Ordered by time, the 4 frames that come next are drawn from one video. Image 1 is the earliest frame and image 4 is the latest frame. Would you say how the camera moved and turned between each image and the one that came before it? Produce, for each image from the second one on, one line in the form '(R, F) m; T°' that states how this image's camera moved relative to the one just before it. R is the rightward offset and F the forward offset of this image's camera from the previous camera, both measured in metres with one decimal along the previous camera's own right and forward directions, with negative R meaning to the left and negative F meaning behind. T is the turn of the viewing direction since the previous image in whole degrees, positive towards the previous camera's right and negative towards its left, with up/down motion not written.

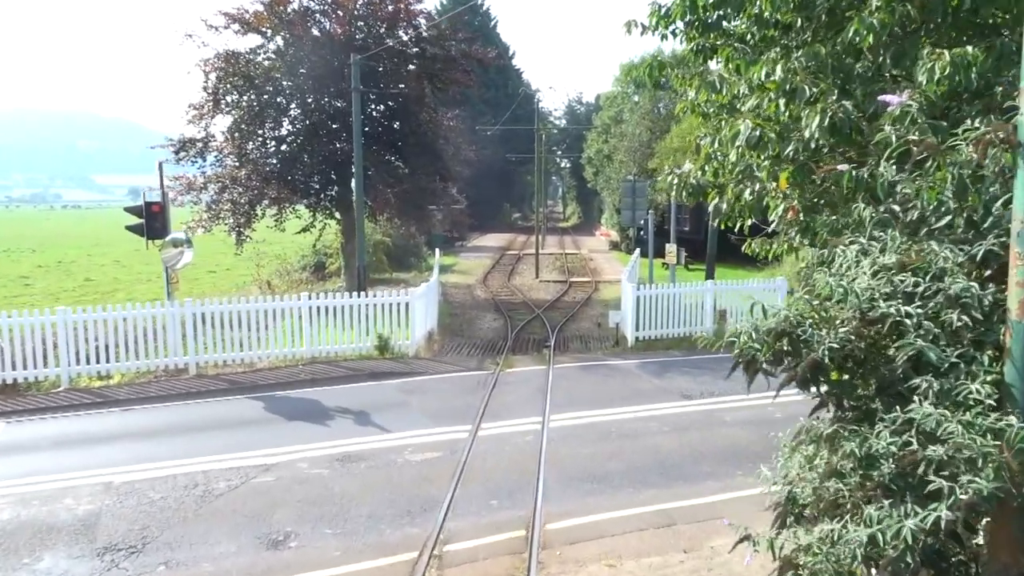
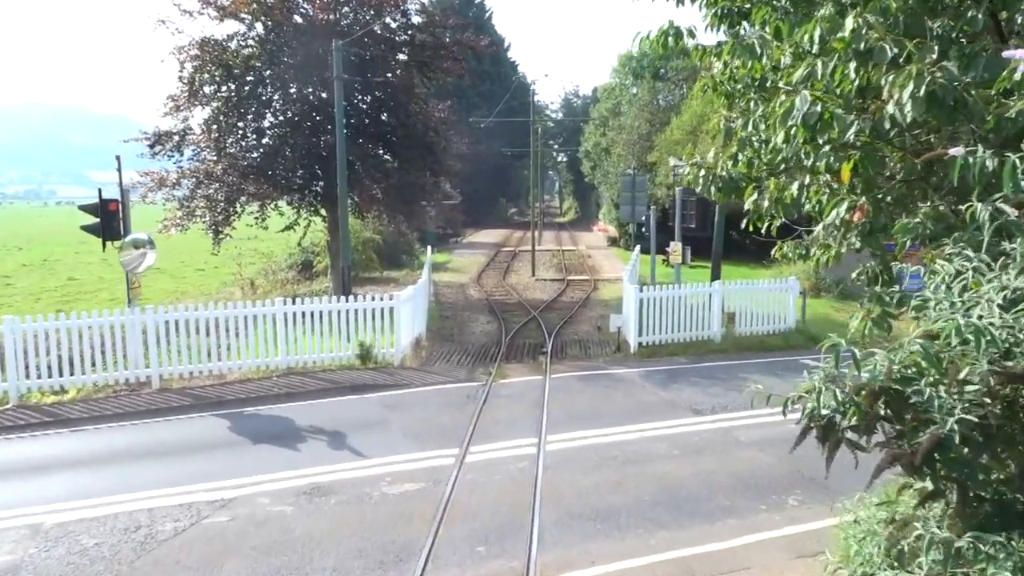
(+0.1, +1.0) m; 0°
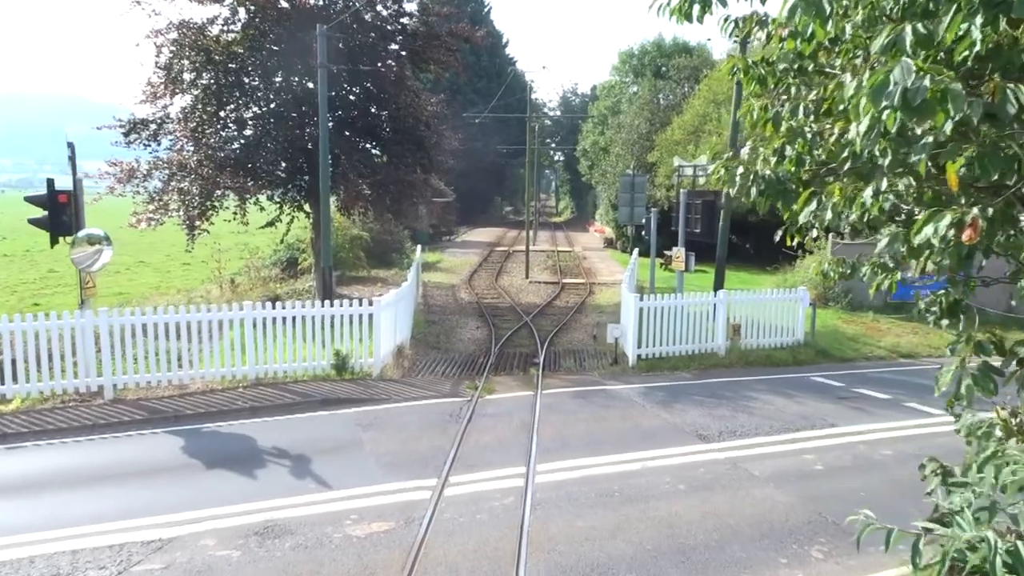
(0.0, +0.9) m; 0°
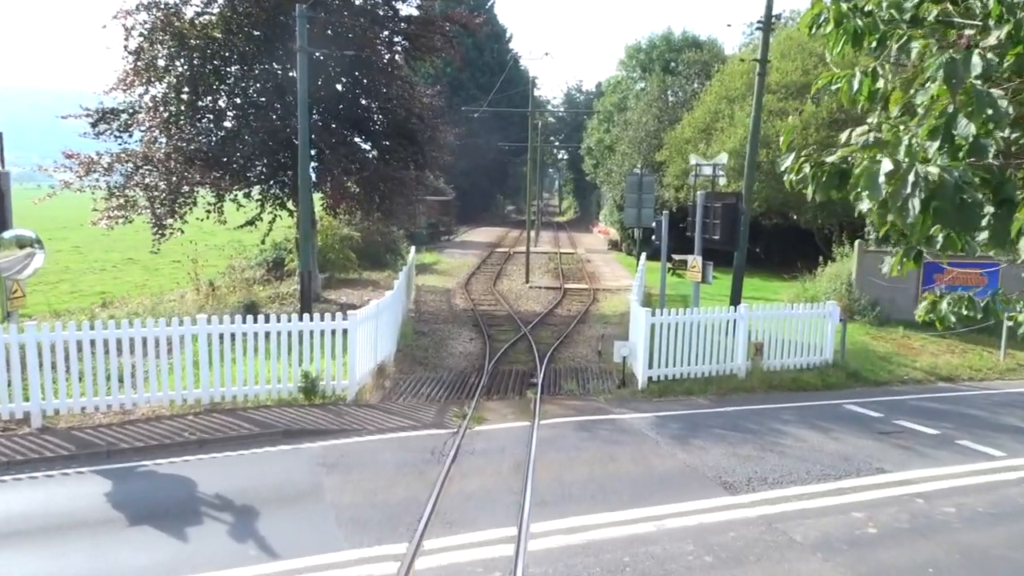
(+0.1, +1.3) m; 0°
